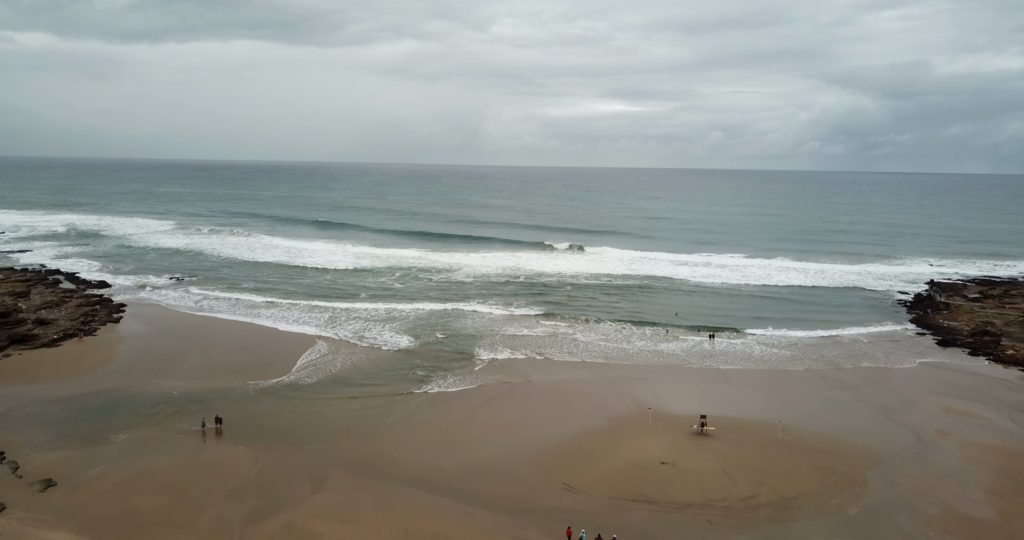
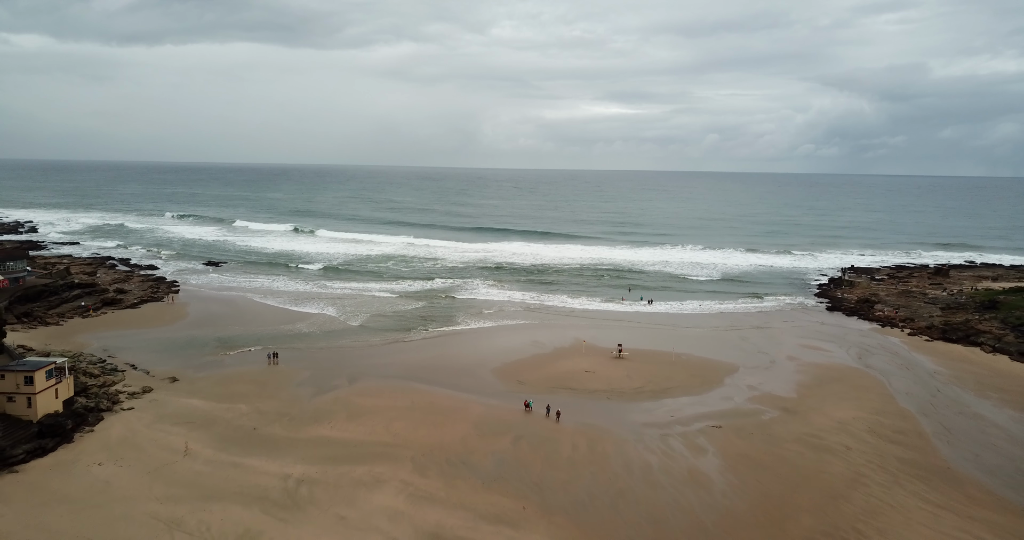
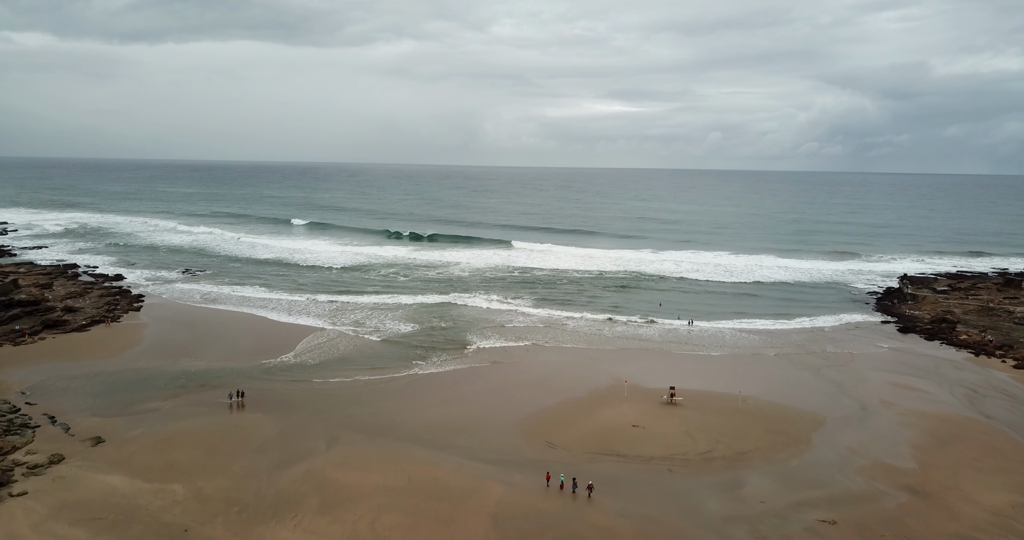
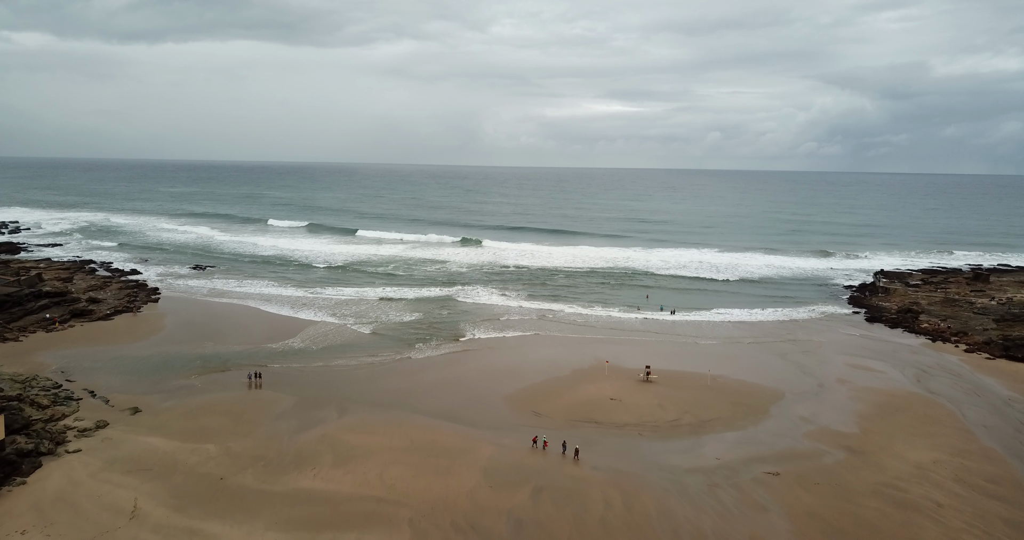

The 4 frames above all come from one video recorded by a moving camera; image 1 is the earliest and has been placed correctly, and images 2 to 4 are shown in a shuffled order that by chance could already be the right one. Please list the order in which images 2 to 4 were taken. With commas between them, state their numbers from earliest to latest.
3, 4, 2
